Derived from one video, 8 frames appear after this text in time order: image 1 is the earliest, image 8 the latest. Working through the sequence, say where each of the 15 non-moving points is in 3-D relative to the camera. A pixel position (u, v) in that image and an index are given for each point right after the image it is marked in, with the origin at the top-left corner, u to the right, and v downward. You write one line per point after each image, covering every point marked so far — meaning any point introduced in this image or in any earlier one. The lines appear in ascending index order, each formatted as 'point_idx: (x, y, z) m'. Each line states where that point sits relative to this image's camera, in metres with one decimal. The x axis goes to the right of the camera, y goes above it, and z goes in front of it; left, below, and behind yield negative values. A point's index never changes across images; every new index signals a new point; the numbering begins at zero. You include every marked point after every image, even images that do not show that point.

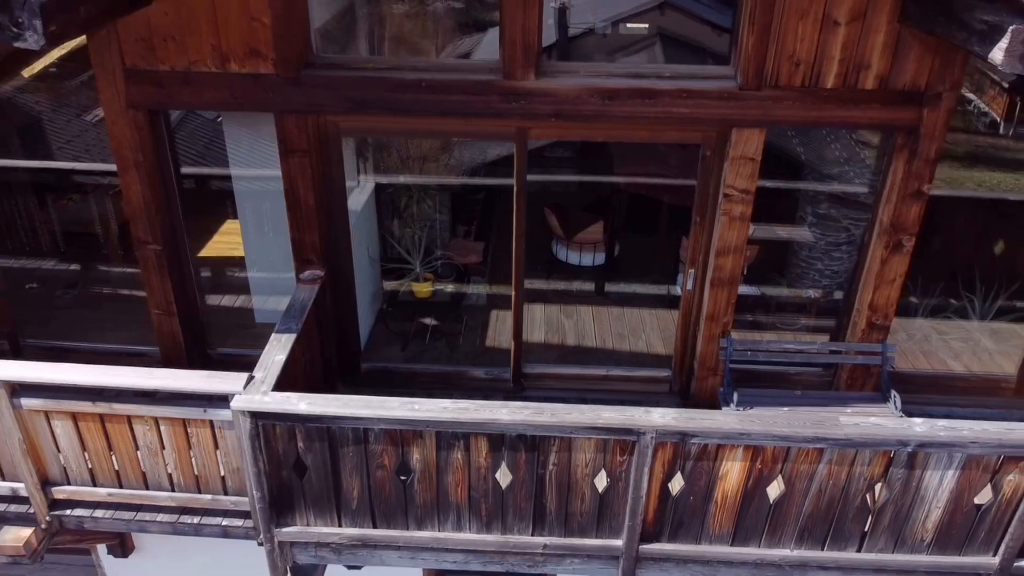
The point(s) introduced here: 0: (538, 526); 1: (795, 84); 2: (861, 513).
0: (+0.1, -1.2, +4.1) m
1: (+1.5, +1.1, +4.4) m
2: (+1.7, -1.1, +4.0) m
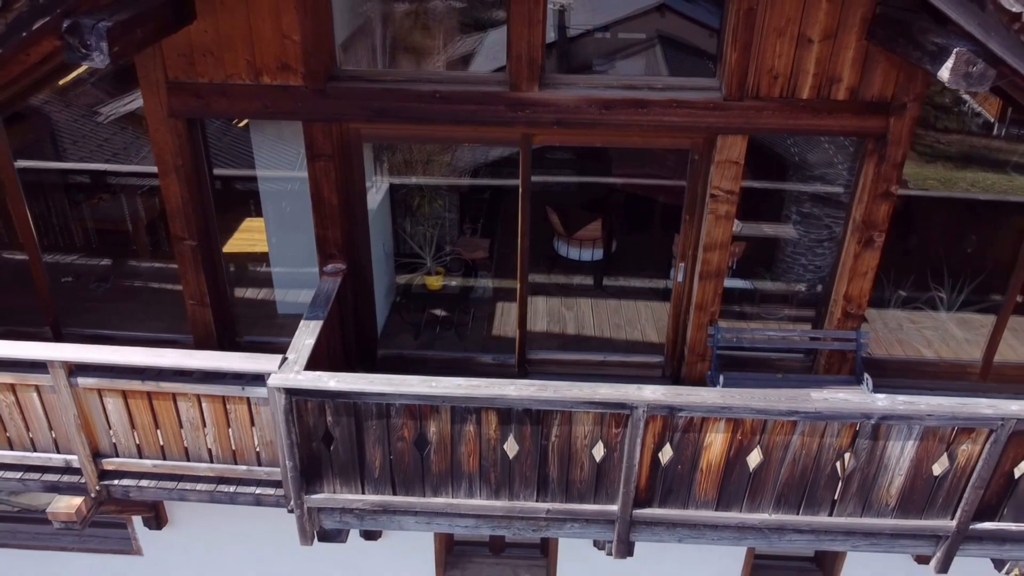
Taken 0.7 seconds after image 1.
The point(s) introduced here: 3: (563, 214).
0: (+0.2, -1.1, +4.6) m
1: (+1.5, +1.1, +4.8) m
2: (+1.7, -1.0, +4.4) m
3: (+0.4, +0.6, +5.6) m
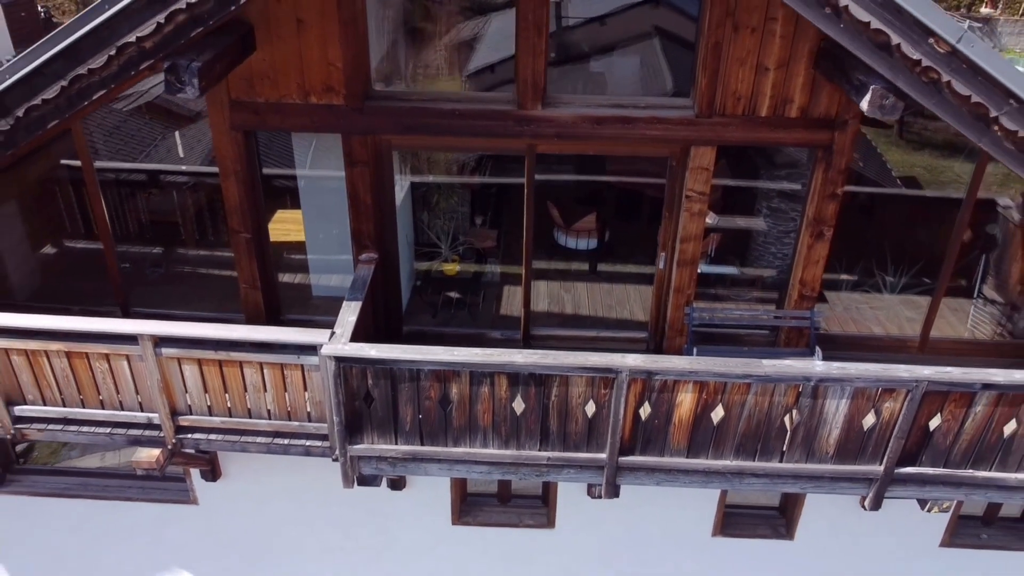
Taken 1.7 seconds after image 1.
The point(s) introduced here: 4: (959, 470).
0: (+0.2, -1.1, +5.6) m
1: (+1.6, +1.2, +5.7) m
2: (+1.8, -1.0, +5.4) m
3: (+0.4, +0.7, +6.5) m
4: (+3.0, -1.2, +5.5) m
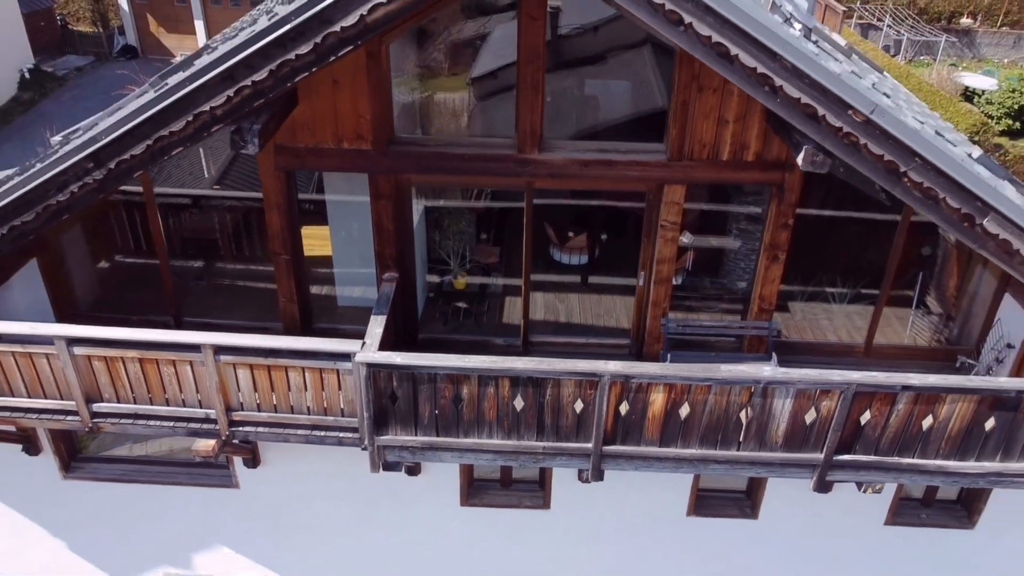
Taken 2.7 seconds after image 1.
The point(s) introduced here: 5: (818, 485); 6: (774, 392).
0: (+0.2, -1.2, +6.7) m
1: (+1.6, +1.1, +6.8) m
2: (+1.8, -1.1, +6.5) m
3: (+0.4, +0.6, +7.5) m
4: (+3.0, -1.4, +6.6) m
5: (+2.5, -1.6, +6.7) m
6: (+2.0, -0.8, +6.2) m
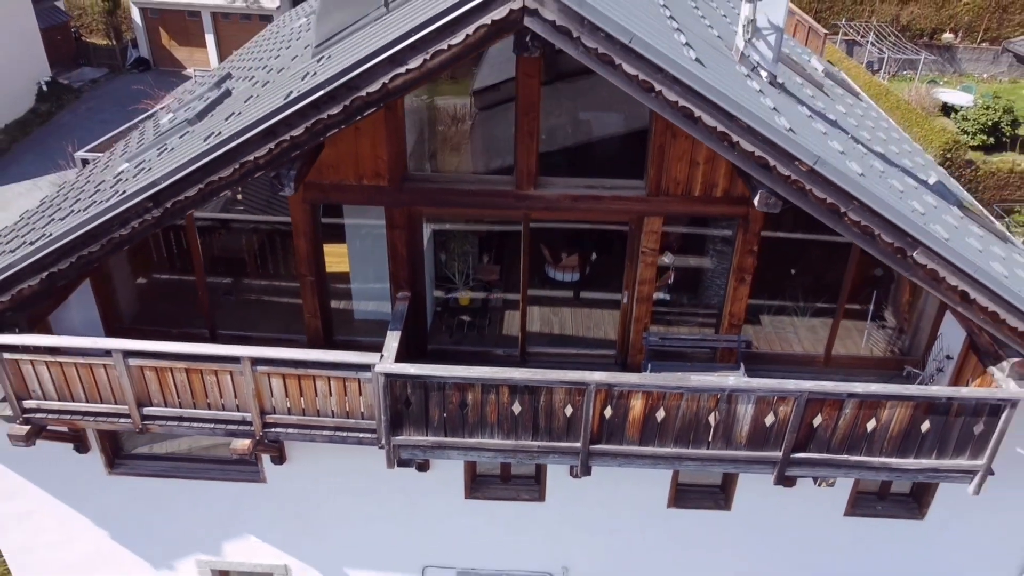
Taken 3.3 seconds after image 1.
0: (+0.2, -1.4, +7.6) m
1: (+1.6, +0.9, +7.8) m
2: (+1.8, -1.3, +7.4) m
3: (+0.4, +0.4, +8.5) m
4: (+3.0, -1.5, +7.6) m
5: (+2.5, -1.8, +7.7) m
6: (+2.0, -1.0, +7.2) m
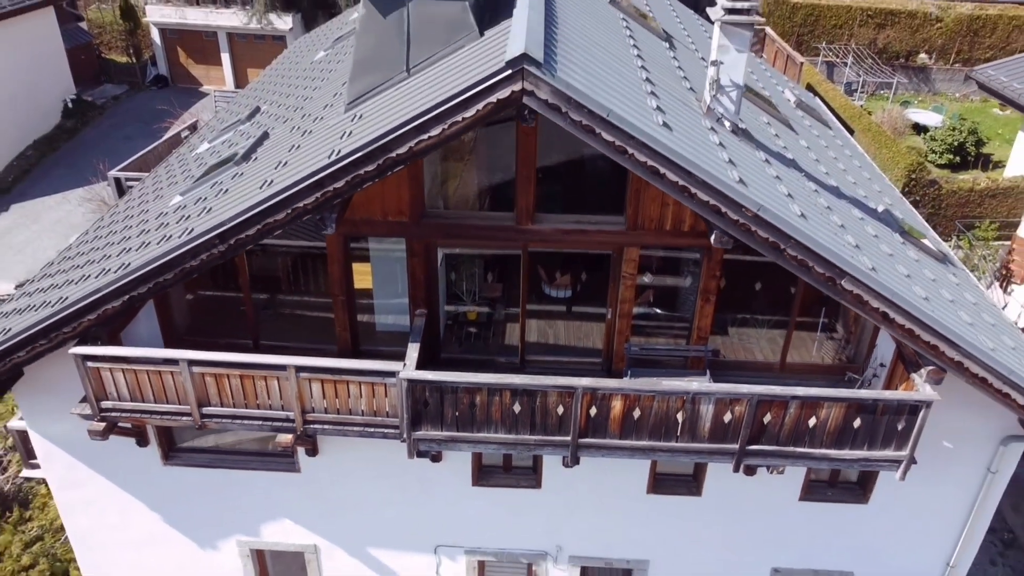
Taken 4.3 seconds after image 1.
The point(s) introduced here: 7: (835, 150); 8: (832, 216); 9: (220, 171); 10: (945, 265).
0: (+0.2, -1.6, +9.1) m
1: (+1.6, +0.7, +9.2) m
2: (+1.8, -1.5, +8.9) m
3: (+0.4, +0.2, +10.0) m
4: (+3.0, -1.8, +9.1) m
5: (+2.5, -2.0, +9.2) m
6: (+2.0, -1.2, +8.7) m
7: (+5.6, +2.4, +14.2) m
8: (+3.7, +0.8, +9.5) m
9: (-3.8, +1.5, +10.7) m
10: (+6.1, +0.3, +11.4) m
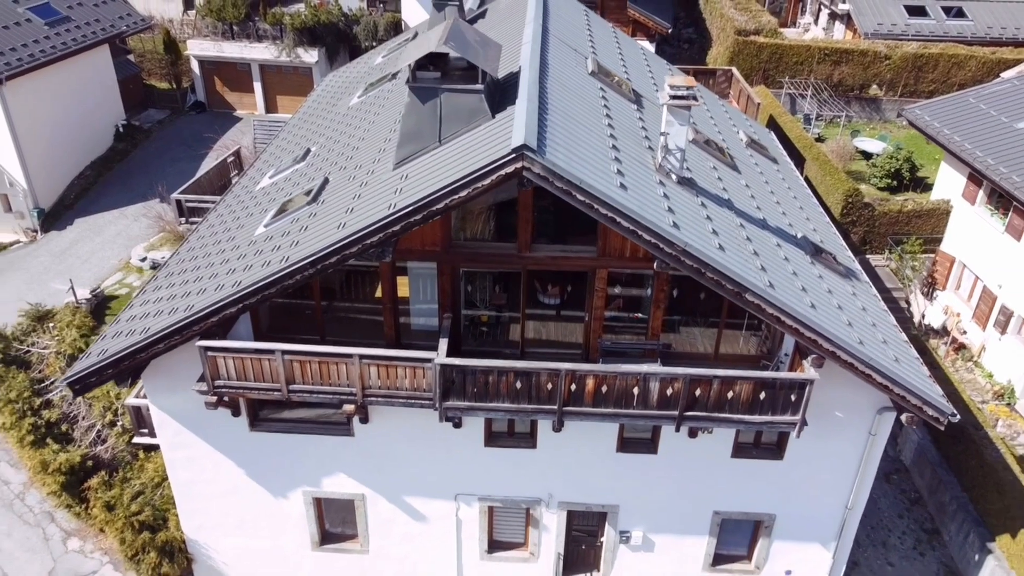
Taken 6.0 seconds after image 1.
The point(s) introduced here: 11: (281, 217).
0: (+0.3, -1.7, +12.6) m
1: (+1.6, +0.5, +12.7) m
2: (+1.8, -1.6, +12.4) m
3: (+0.5, 0.0, +13.5) m
4: (+3.1, -1.9, +12.5) m
5: (+2.6, -2.2, +12.7) m
6: (+2.0, -1.3, +12.2) m
7: (+5.7, +2.2, +17.7) m
8: (+3.8, +0.7, +13.0) m
9: (-3.8, +1.4, +14.2) m
10: (+6.1, +0.2, +14.9) m
11: (-4.0, +1.2, +14.2) m
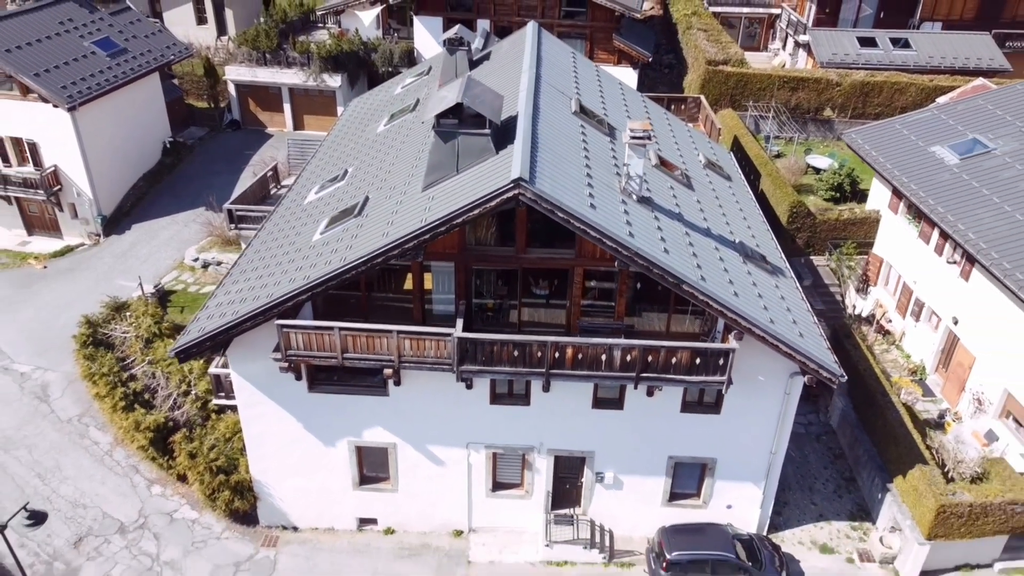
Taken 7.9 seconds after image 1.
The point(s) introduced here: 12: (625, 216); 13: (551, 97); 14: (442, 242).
0: (+0.3, -1.6, +16.8) m
1: (+1.6, +0.7, +16.9) m
2: (+1.8, -1.5, +16.6) m
3: (+0.5, +0.2, +17.7) m
4: (+3.1, -1.8, +16.7) m
5: (+2.5, -2.0, +16.9) m
6: (+2.0, -1.2, +16.4) m
7: (+5.7, +2.4, +21.9) m
8: (+3.8, +0.8, +17.2) m
9: (-3.8, +1.5, +18.4) m
10: (+6.1, +0.3, +19.1) m
11: (-4.0, +1.4, +18.4) m
12: (+2.3, +1.5, +16.5) m
13: (+0.9, +4.7, +19.9) m
14: (-1.5, +1.0, +16.9) m
